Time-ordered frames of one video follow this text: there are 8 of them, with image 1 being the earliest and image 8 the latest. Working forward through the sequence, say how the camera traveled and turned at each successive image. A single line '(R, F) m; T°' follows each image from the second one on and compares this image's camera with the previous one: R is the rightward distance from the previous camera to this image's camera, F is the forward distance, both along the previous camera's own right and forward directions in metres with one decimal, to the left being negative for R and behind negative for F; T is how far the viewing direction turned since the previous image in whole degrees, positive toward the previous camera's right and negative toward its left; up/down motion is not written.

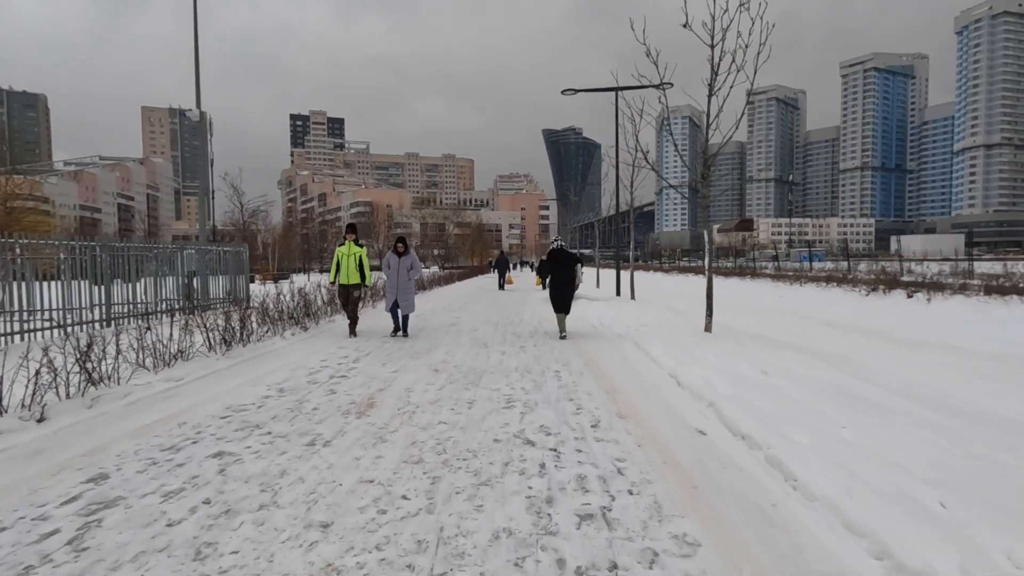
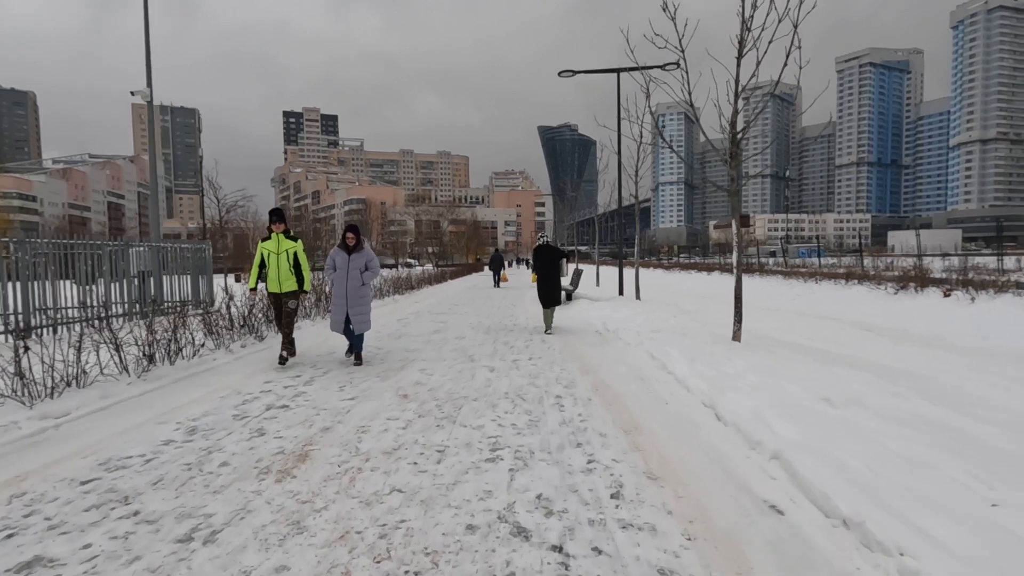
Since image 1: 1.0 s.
(+0.1, +1.4) m; 0°
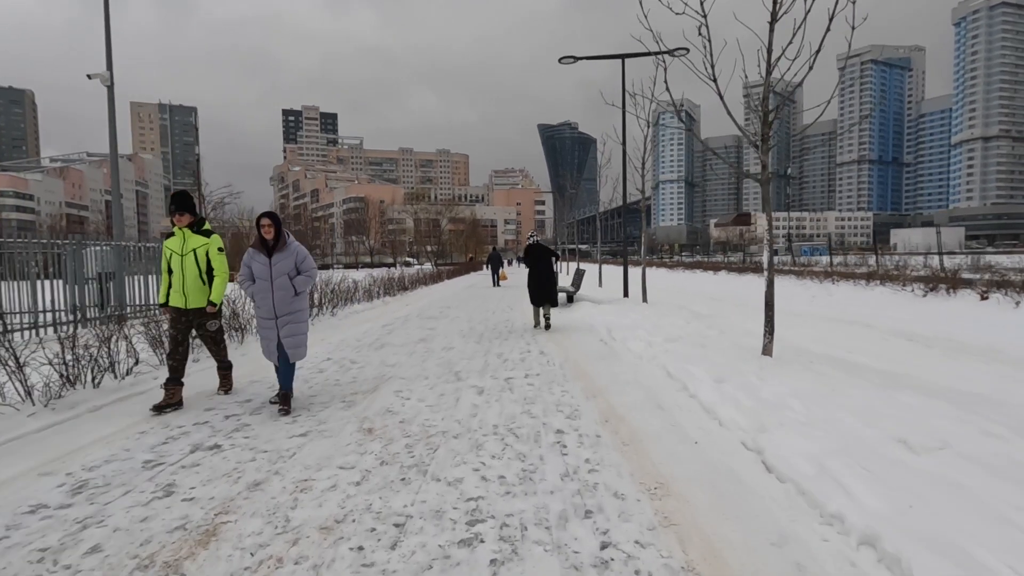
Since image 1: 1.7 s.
(+0.1, +1.0) m; 0°
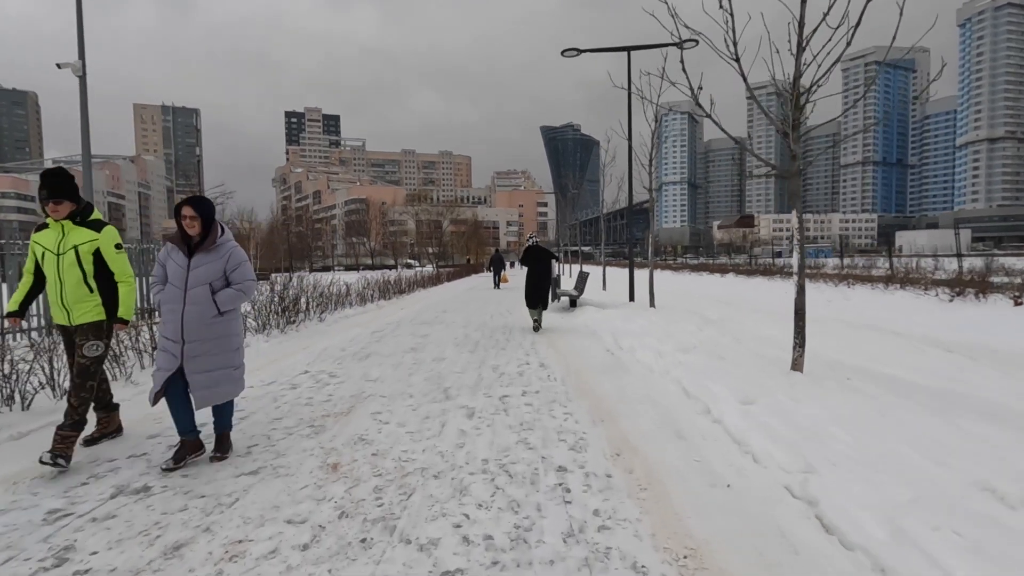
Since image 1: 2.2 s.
(+0.1, +0.7) m; 0°
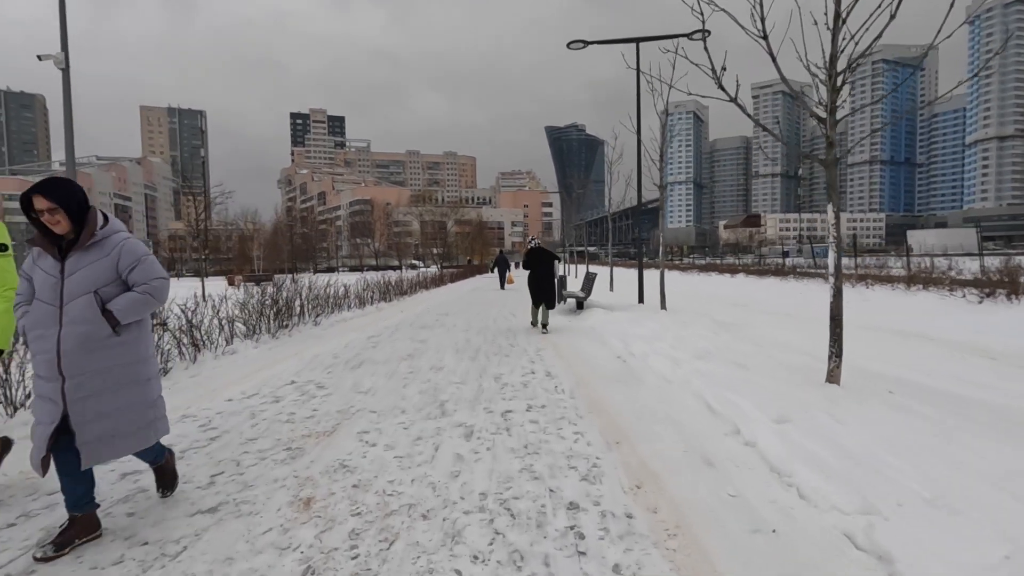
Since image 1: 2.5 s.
(0.0, +0.5) m; -1°
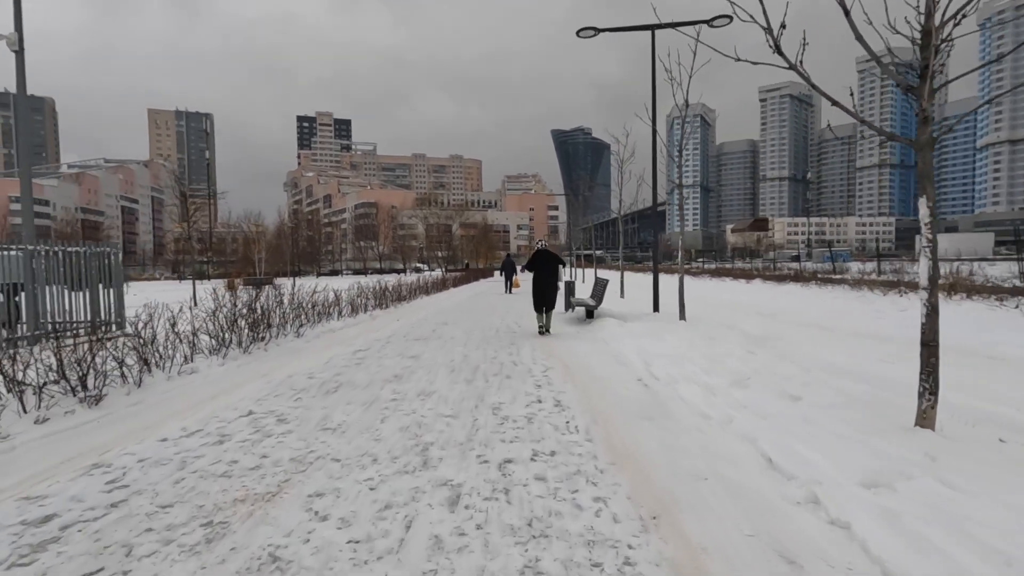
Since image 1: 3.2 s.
(0.0, +1.0) m; -1°
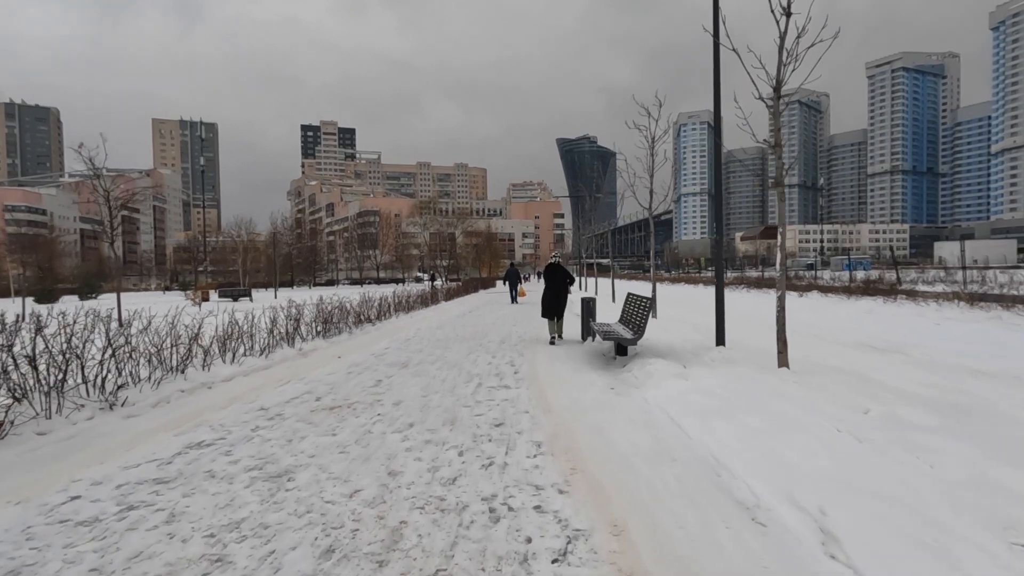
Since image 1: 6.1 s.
(+0.2, +4.1) m; -1°
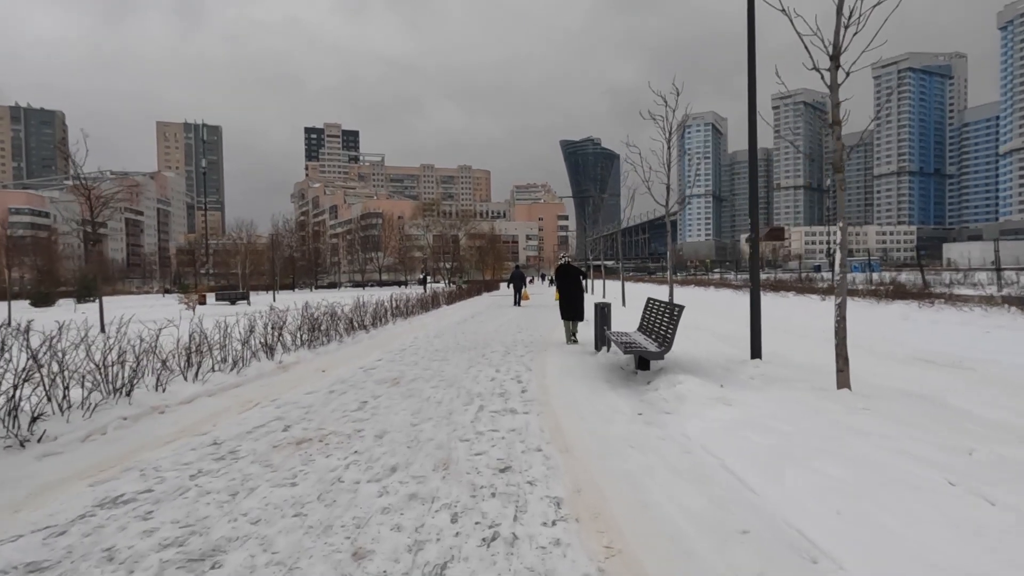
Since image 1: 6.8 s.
(0.0, +1.0) m; 0°
